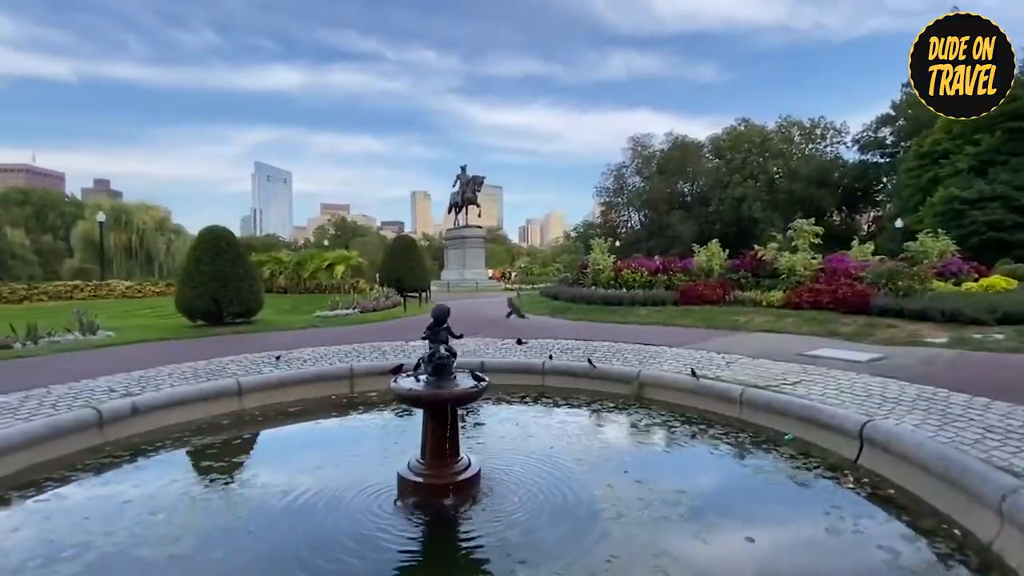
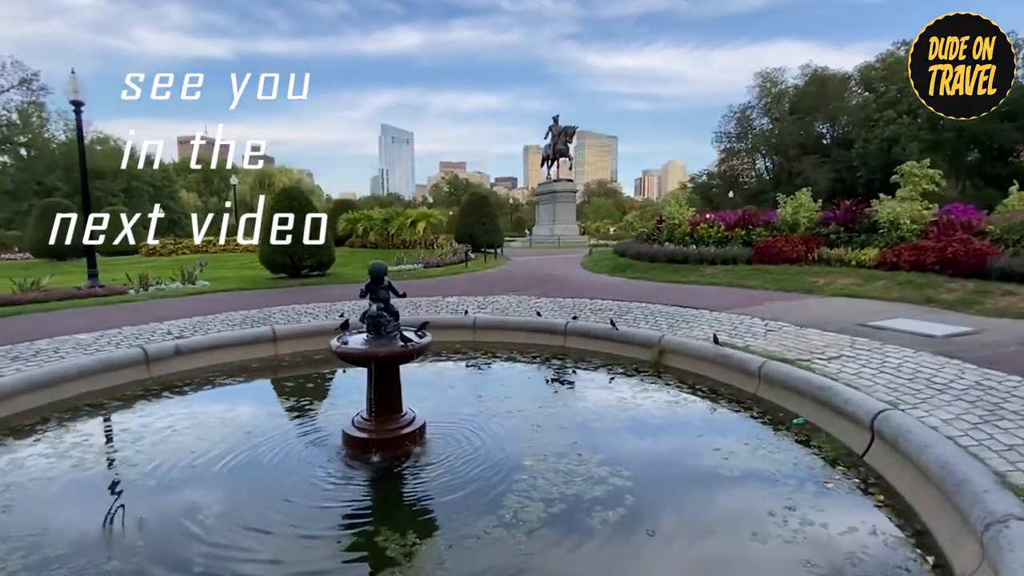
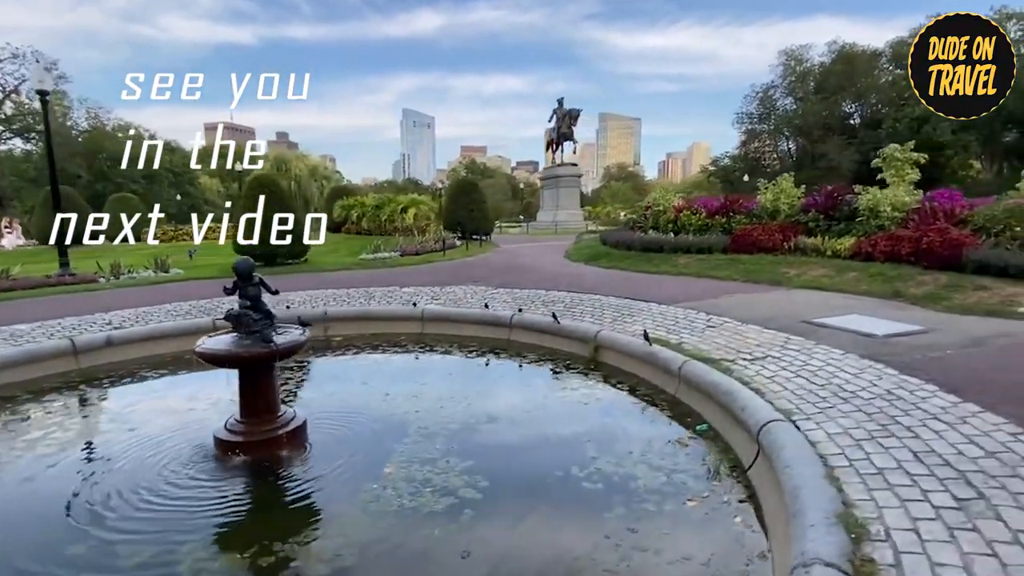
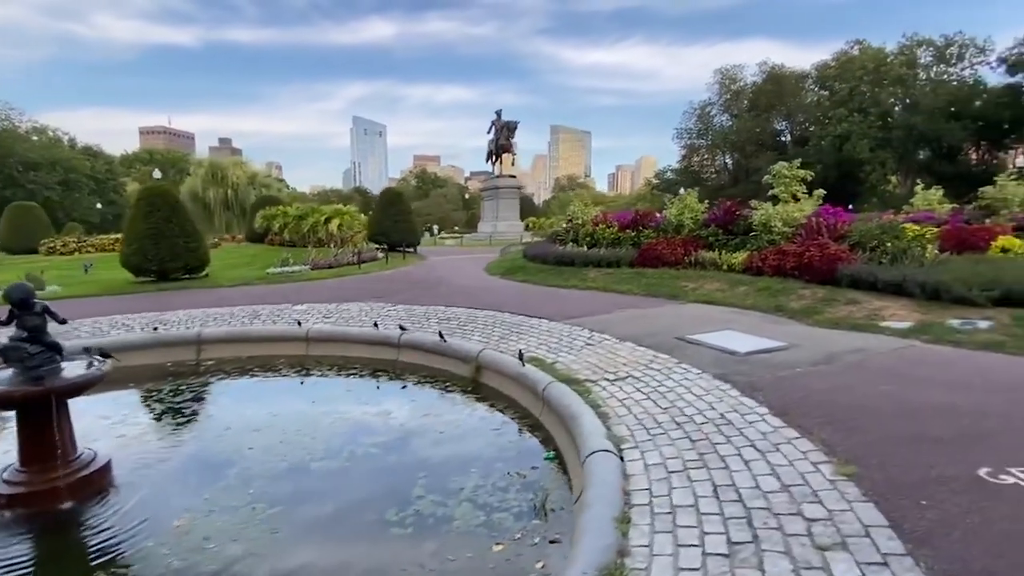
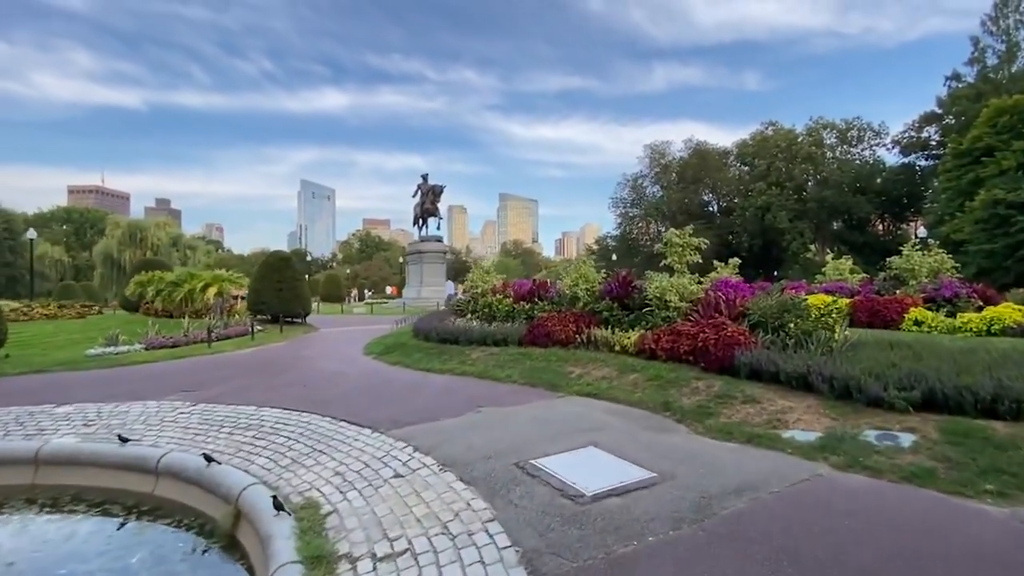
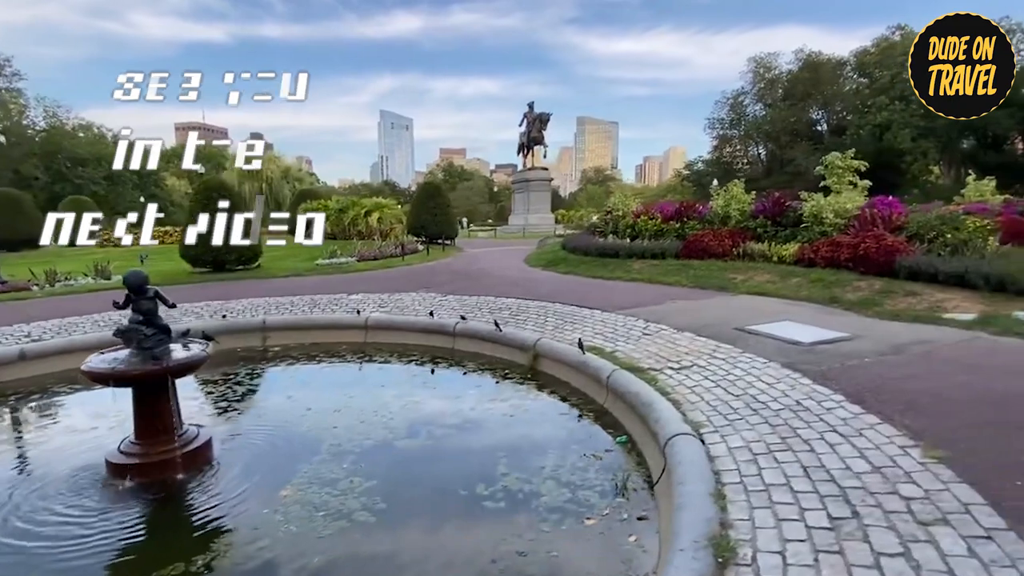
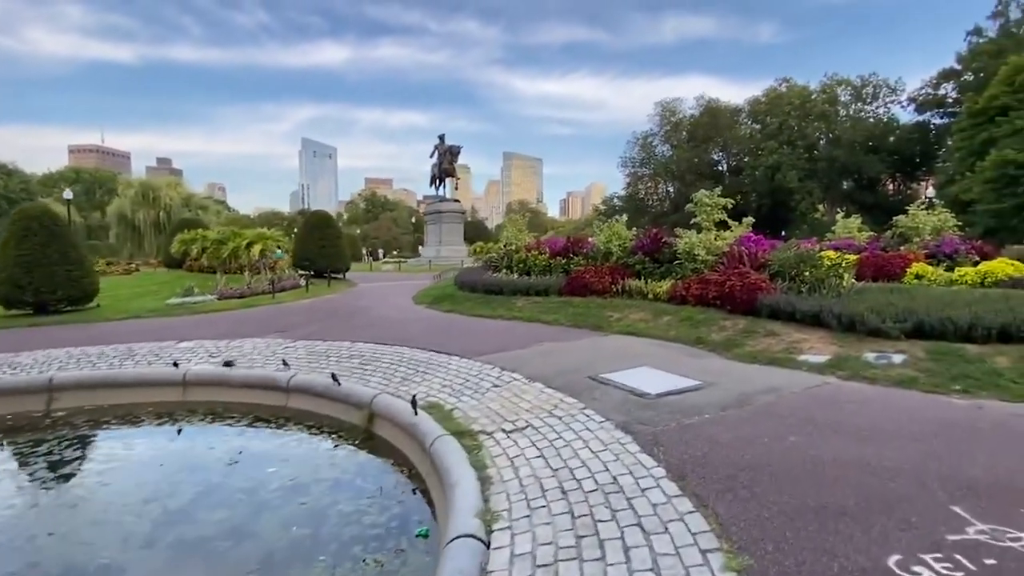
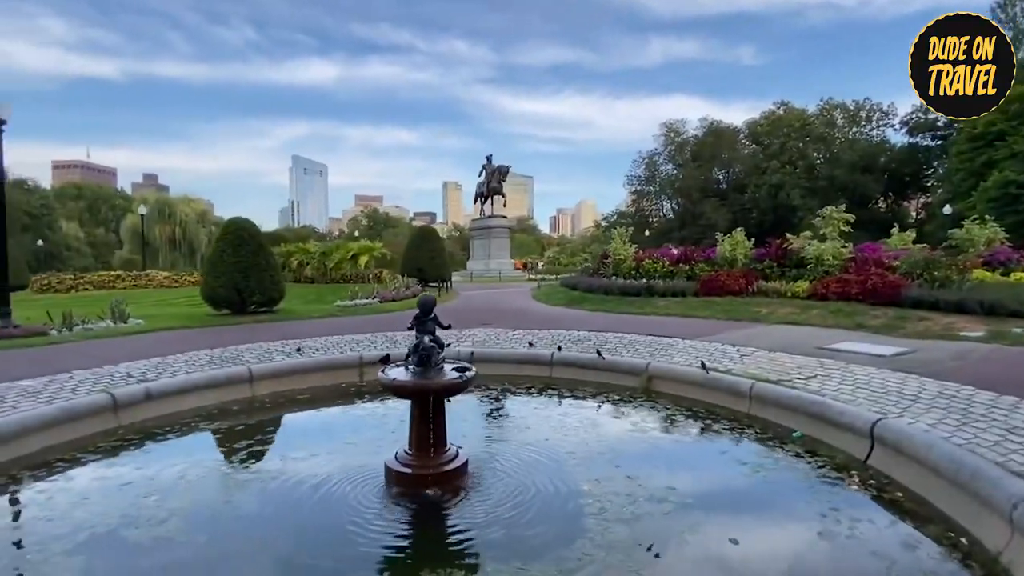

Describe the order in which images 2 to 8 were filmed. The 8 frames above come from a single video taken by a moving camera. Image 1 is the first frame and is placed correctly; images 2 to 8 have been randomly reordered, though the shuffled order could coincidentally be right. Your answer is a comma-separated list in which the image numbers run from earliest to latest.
8, 2, 3, 6, 4, 7, 5
